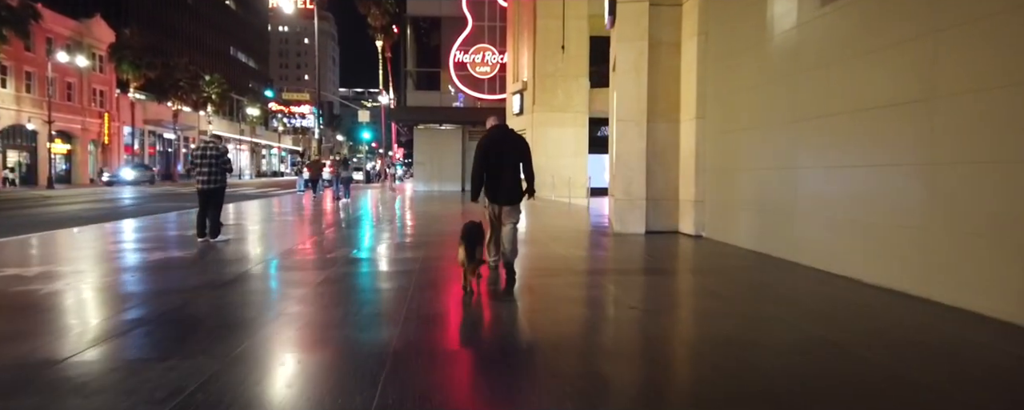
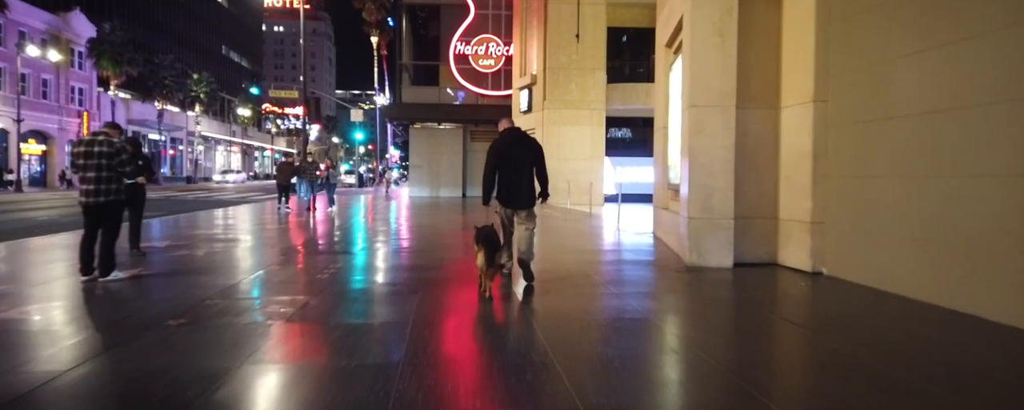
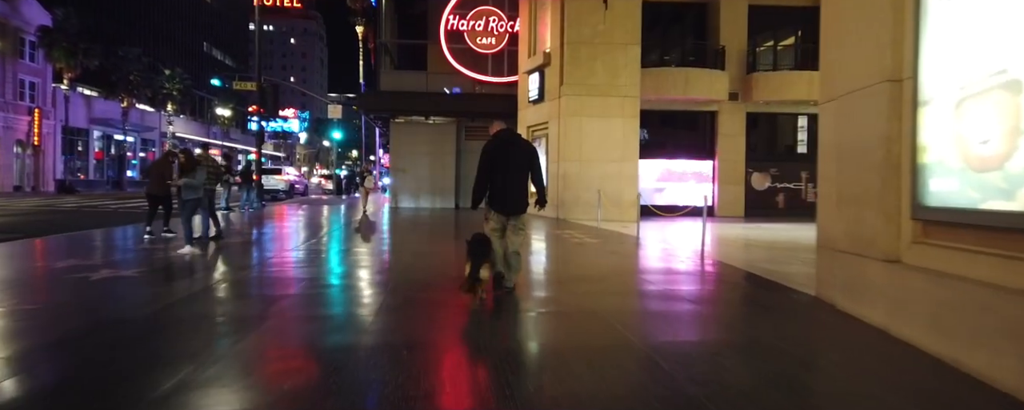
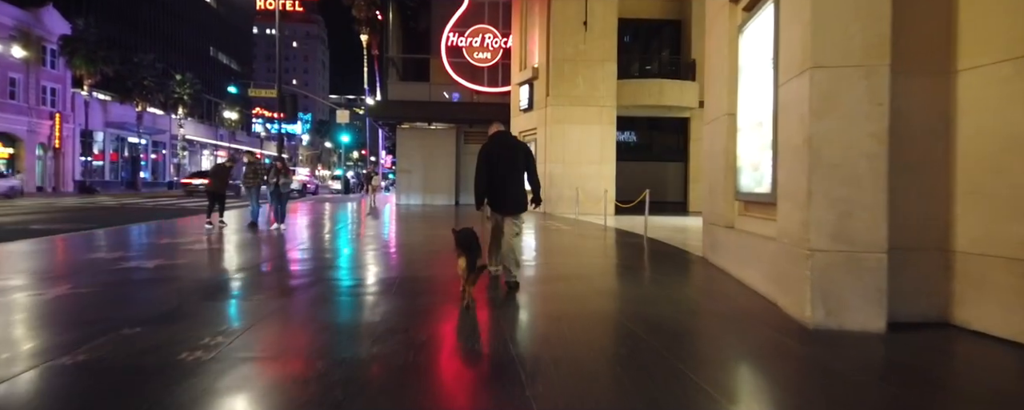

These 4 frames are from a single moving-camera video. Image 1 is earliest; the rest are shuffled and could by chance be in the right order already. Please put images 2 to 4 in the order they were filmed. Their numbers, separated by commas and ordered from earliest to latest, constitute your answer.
2, 4, 3
